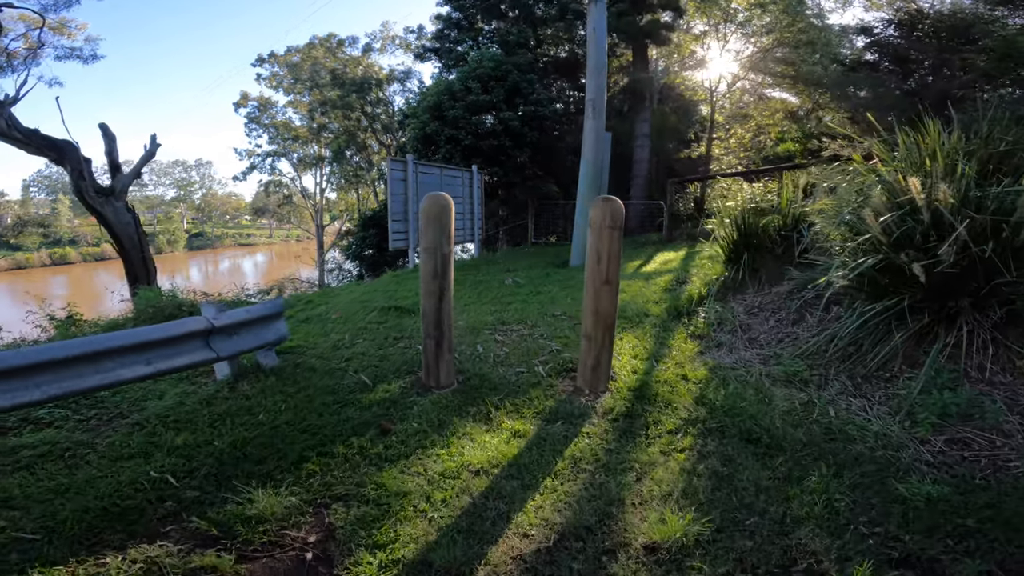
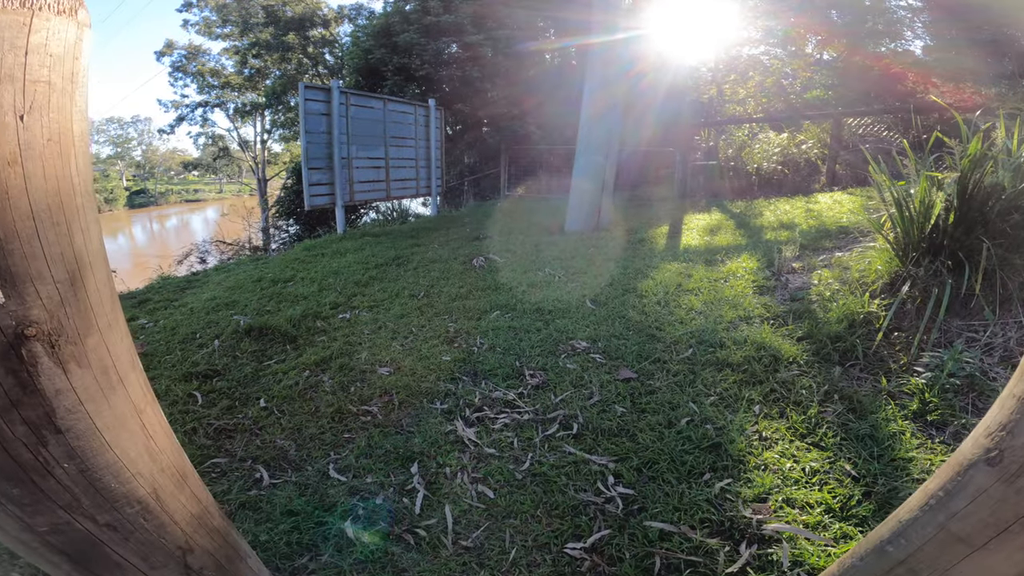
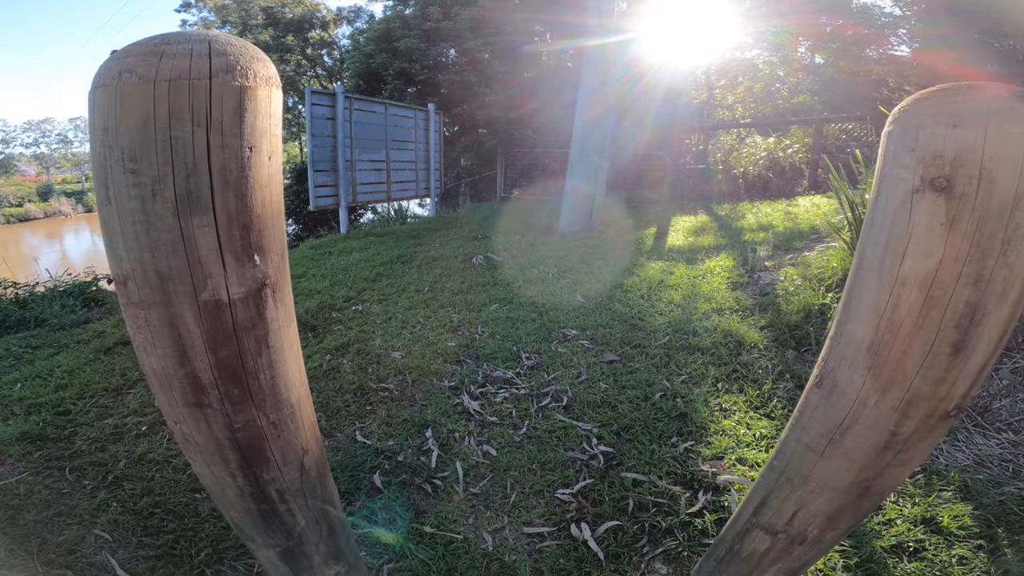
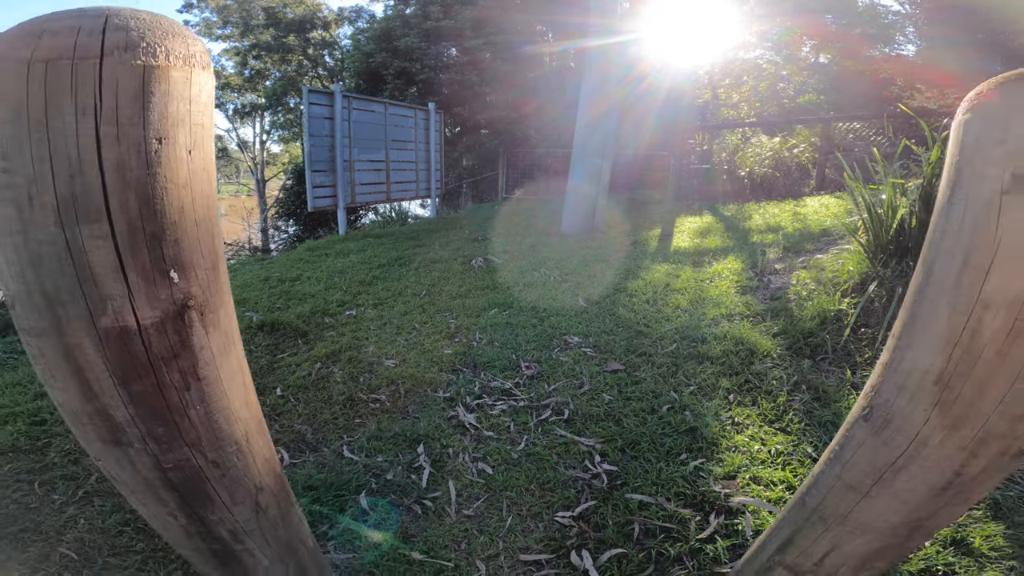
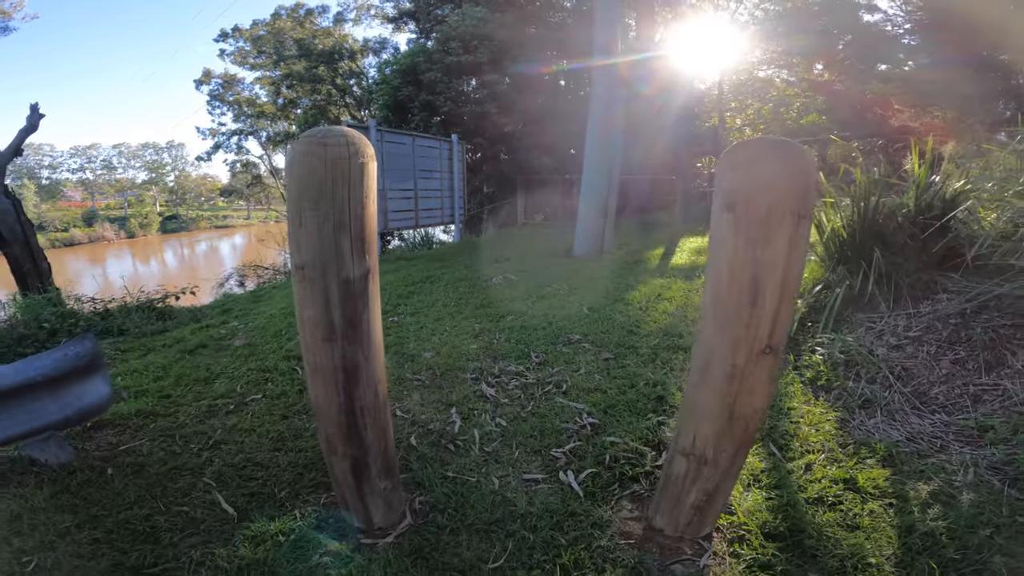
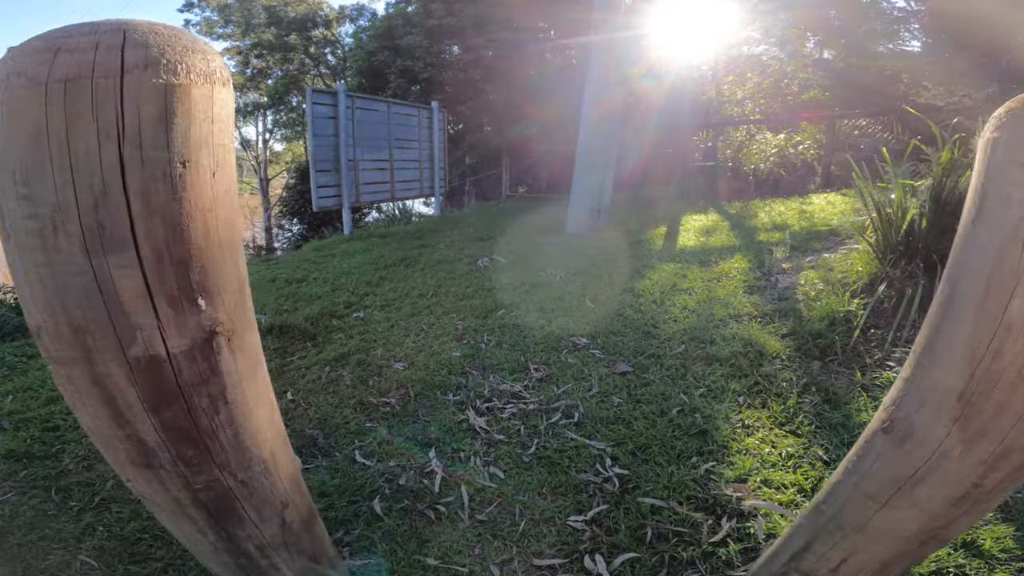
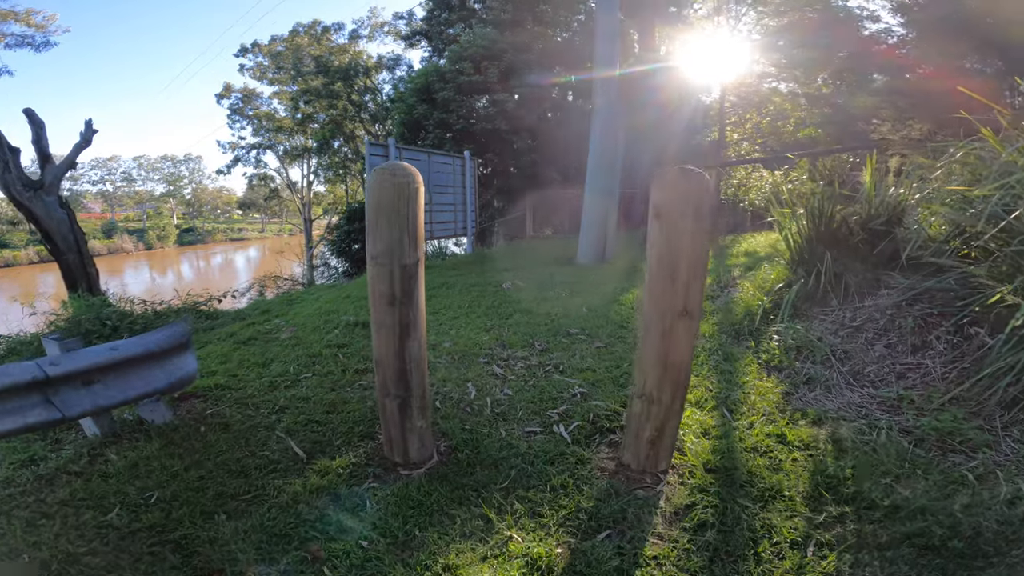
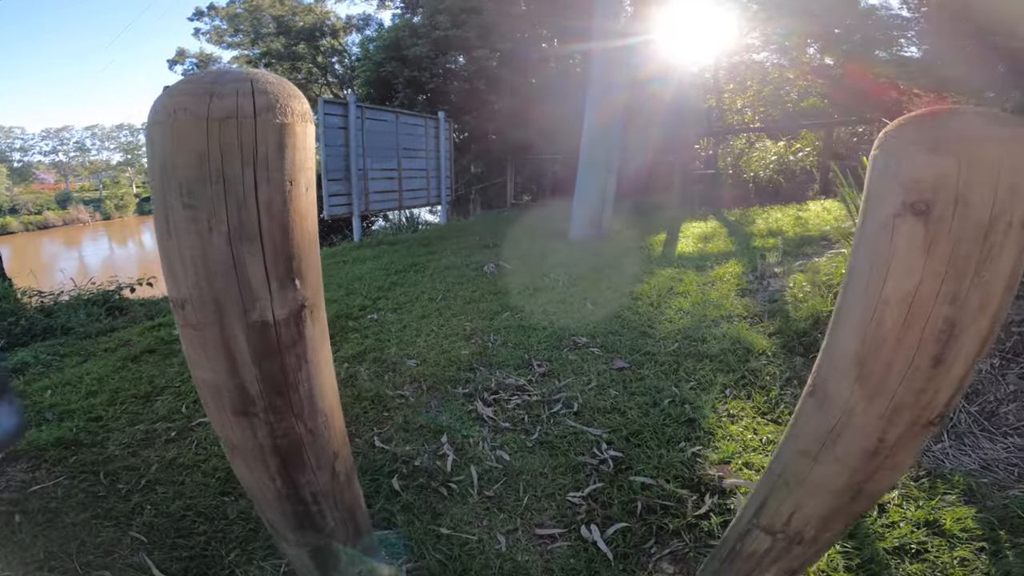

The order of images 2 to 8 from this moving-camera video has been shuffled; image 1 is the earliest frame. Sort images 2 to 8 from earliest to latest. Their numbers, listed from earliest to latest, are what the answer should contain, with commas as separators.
7, 5, 8, 6, 2, 4, 3
